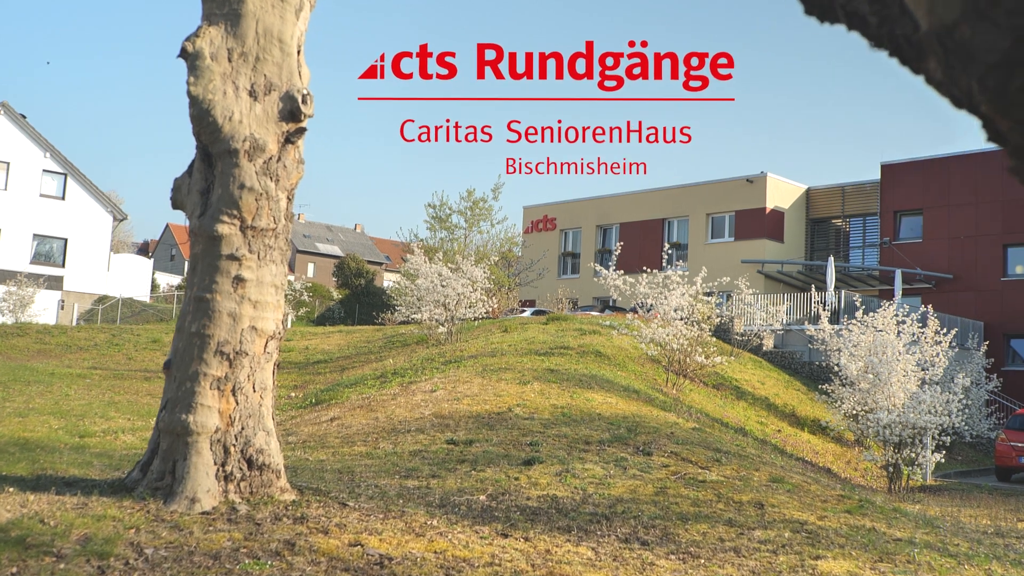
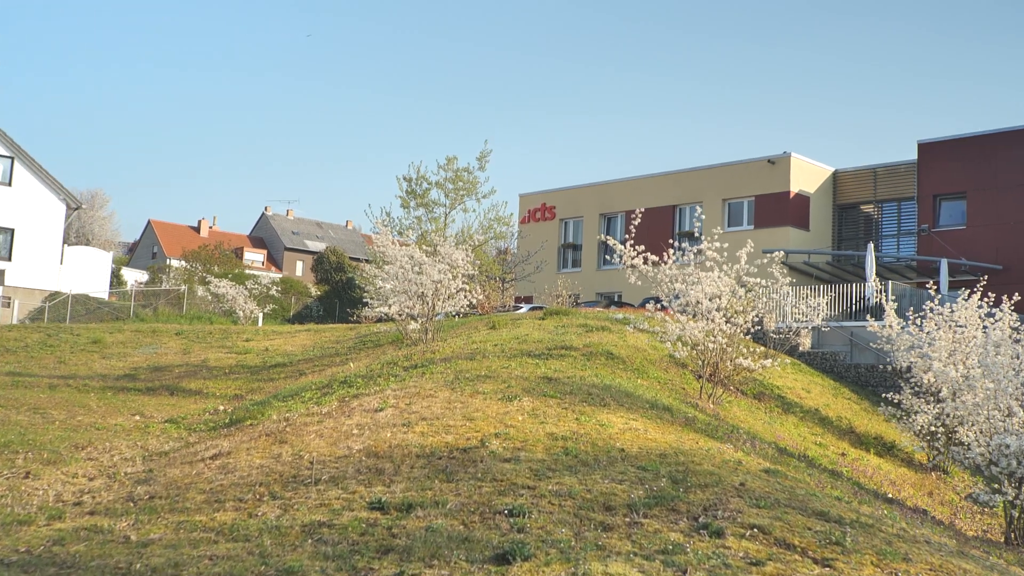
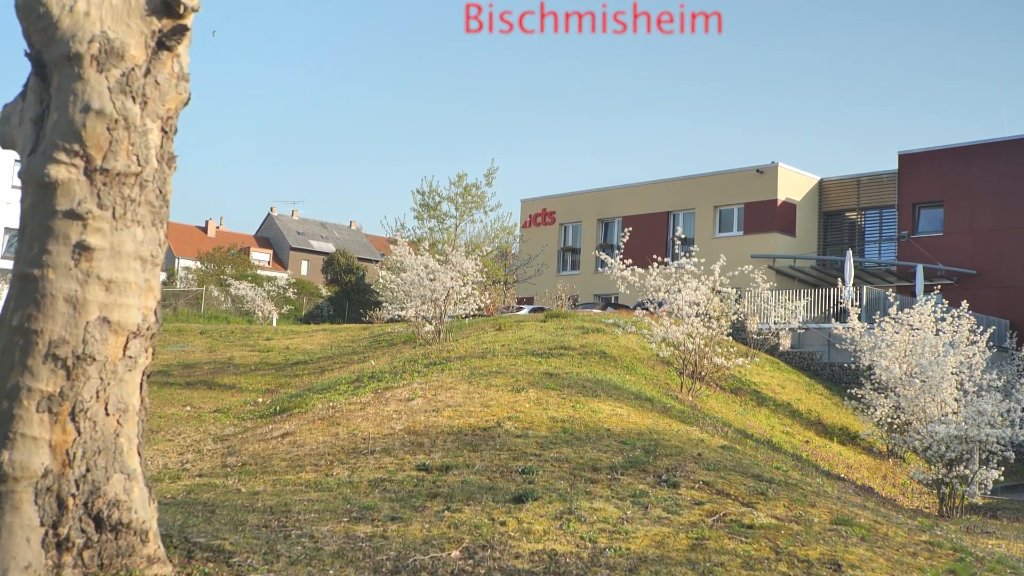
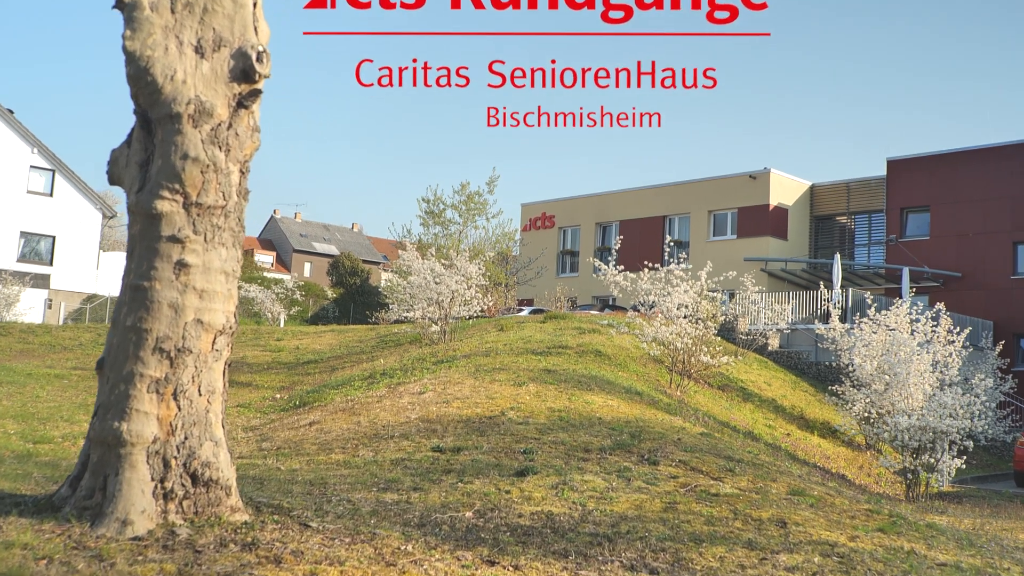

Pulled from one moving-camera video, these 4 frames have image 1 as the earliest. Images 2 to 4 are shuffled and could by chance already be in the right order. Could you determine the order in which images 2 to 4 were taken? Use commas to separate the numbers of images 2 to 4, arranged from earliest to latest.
4, 3, 2
